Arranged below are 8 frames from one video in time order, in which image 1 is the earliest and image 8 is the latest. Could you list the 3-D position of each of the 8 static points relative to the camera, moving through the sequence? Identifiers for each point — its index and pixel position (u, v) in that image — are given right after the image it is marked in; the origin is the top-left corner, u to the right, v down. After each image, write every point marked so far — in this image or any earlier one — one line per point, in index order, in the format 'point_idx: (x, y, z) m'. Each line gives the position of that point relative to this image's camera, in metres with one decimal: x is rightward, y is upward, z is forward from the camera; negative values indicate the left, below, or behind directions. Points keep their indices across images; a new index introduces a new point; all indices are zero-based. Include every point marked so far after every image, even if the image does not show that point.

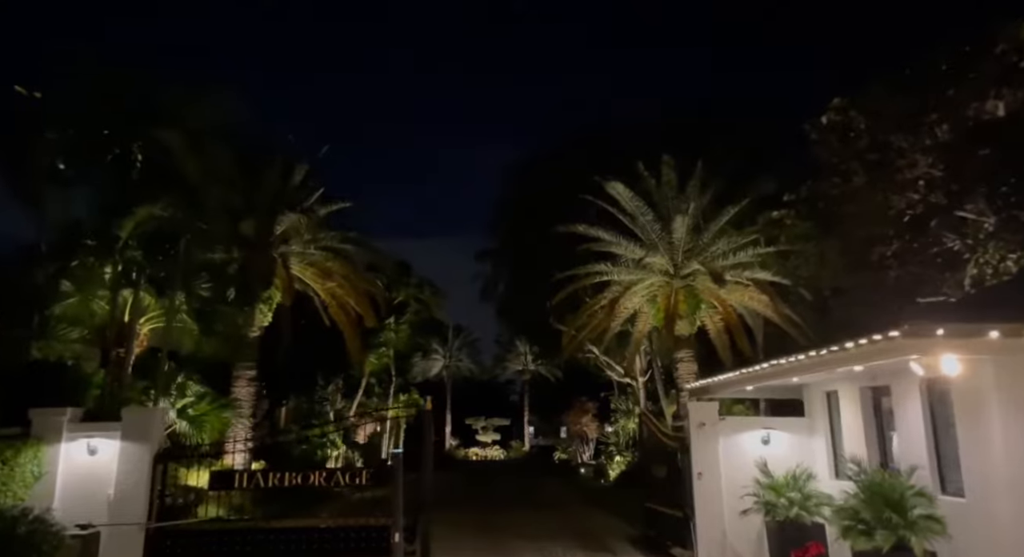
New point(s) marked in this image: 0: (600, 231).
0: (+2.3, +1.3, +18.1) m
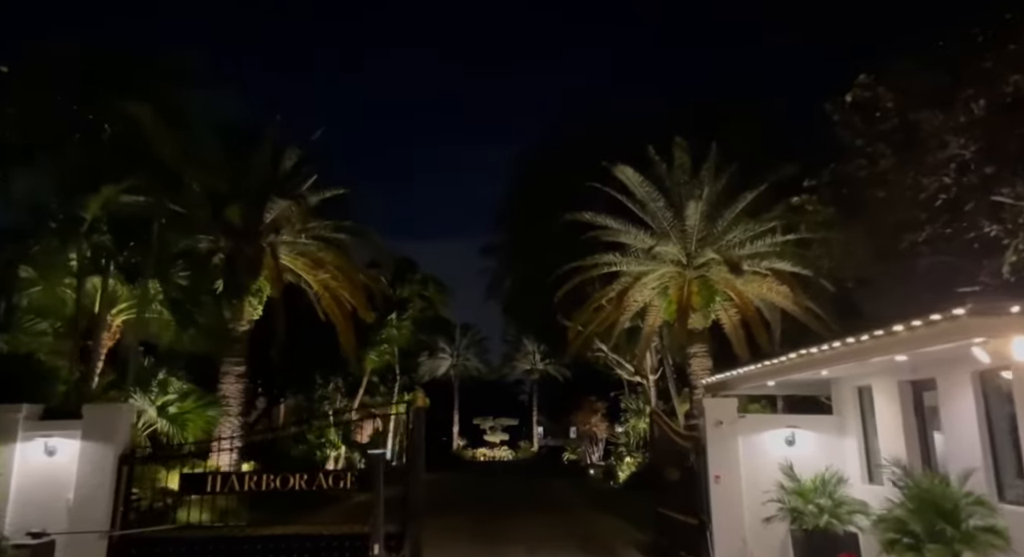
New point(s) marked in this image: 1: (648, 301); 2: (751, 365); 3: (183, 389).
0: (+2.4, +1.5, +17.1) m
1: (+3.7, -0.7, +17.9) m
2: (+3.7, -1.4, +10.4) m
3: (-7.6, -2.5, +15.2) m
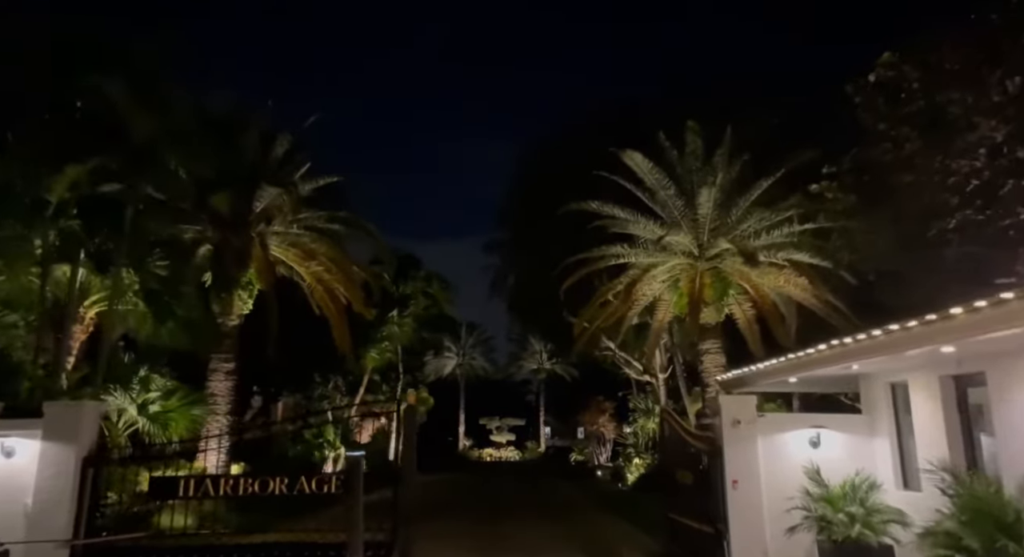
0: (+2.5, +1.7, +16.2) m
1: (+3.8, -0.5, +17.1) m
2: (+3.7, -1.2, +9.5) m
3: (-7.5, -2.3, +14.5) m
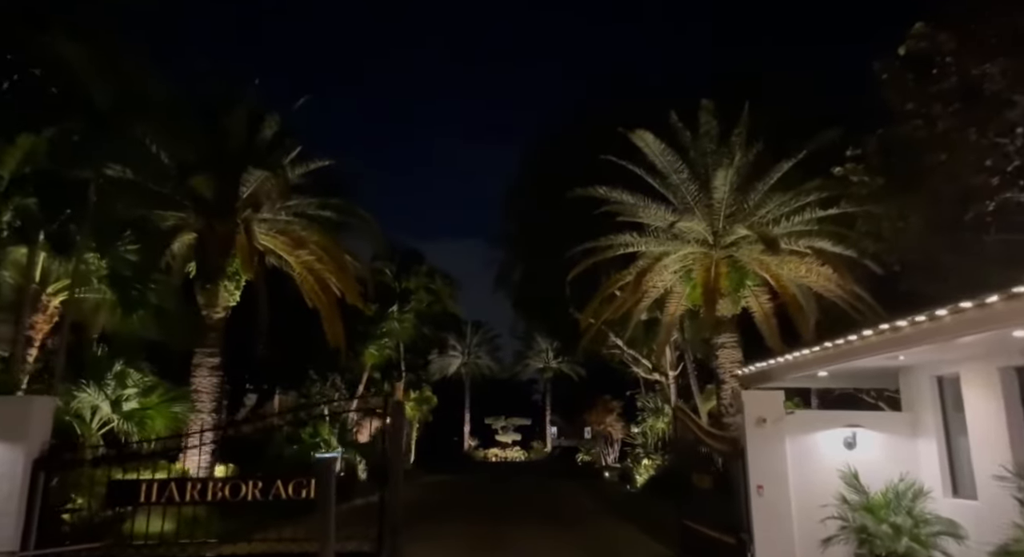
0: (+2.5, +2.0, +15.3) m
1: (+3.8, -0.2, +16.1) m
2: (+3.7, -0.9, +8.5) m
3: (-7.5, -2.1, +13.6) m
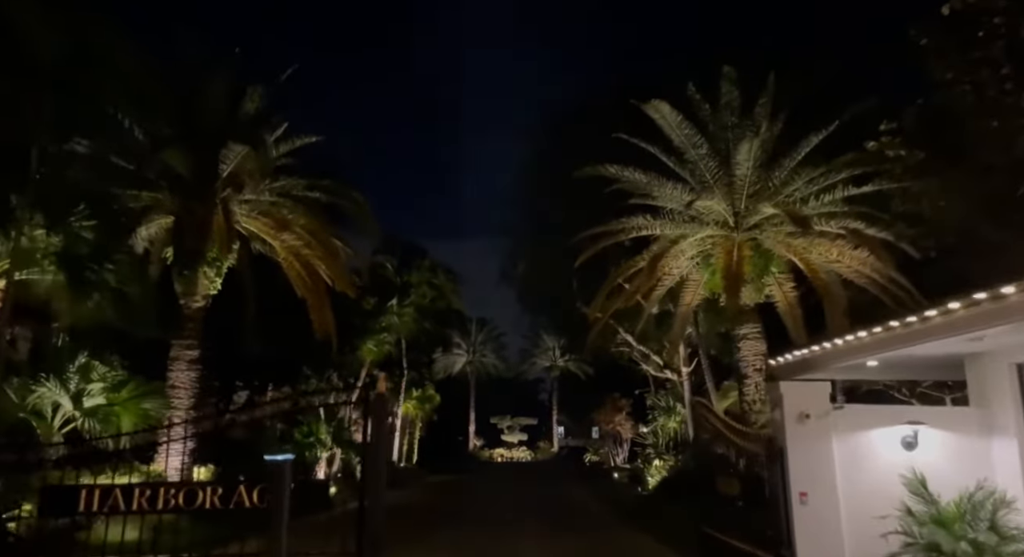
0: (+2.6, +2.3, +14.0) m
1: (+3.9, +0.1, +14.8) m
2: (+3.7, -0.6, +7.3) m
3: (-7.4, -1.8, +12.4) m
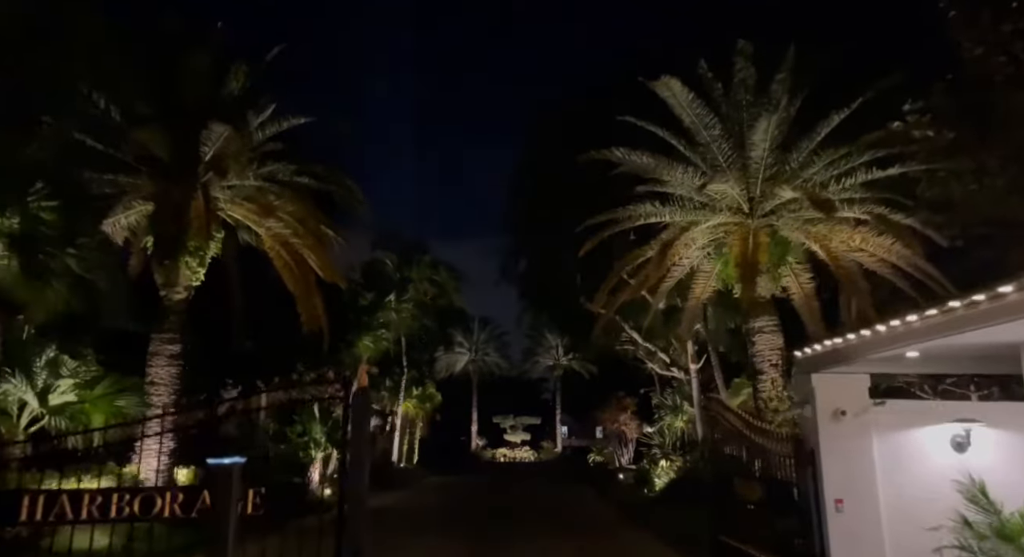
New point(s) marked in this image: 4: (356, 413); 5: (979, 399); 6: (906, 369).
0: (+2.6, +2.5, +13.2) m
1: (+3.9, +0.3, +14.0) m
2: (+3.7, -0.4, +6.5) m
3: (-7.4, -1.6, +11.7) m
4: (-1.7, -1.5, +7.3) m
5: (+5.5, -1.4, +7.7) m
6: (+4.4, -1.0, +7.5) m
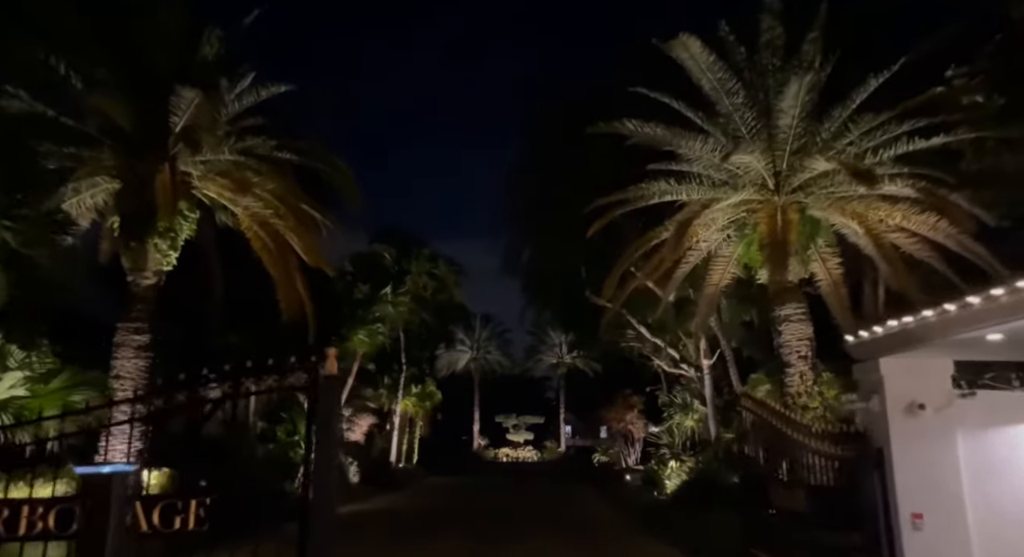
0: (+2.6, +2.8, +12.0) m
1: (+3.9, +0.6, +12.8) m
2: (+3.7, -0.1, +5.3) m
3: (-7.4, -1.3, +10.5) m
4: (-1.7, -1.2, +6.2) m
5: (+5.5, -1.1, +6.4) m
6: (+4.4, -0.7, +6.3) m
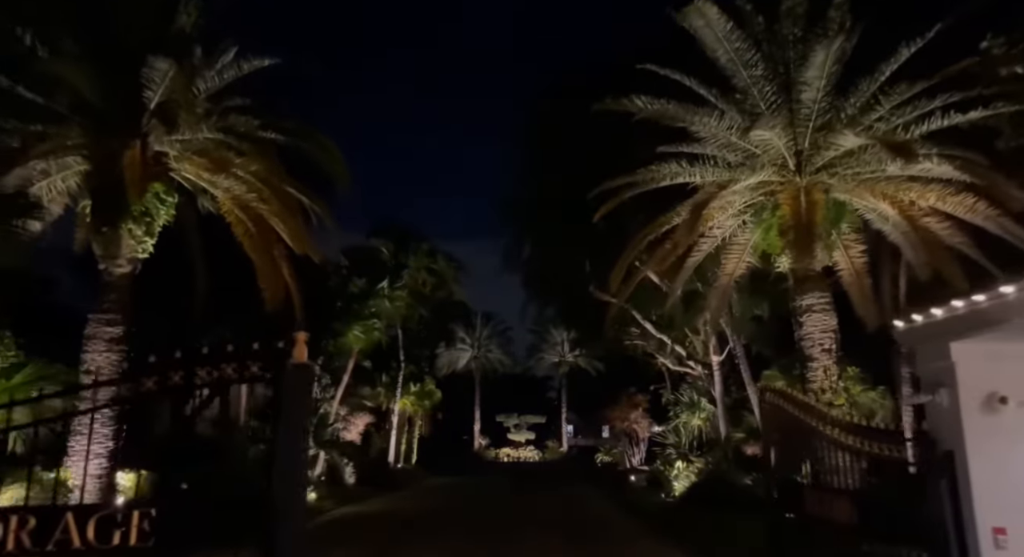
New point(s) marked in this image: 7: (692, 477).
0: (+2.6, +3.0, +11.1) m
1: (+4.0, +0.8, +11.9) m
2: (+3.7, +0.1, +4.4) m
3: (-7.4, -1.1, +9.7) m
4: (-1.7, -1.0, +5.3) m
5: (+5.5, -0.9, +5.6) m
6: (+4.4, -0.5, +5.4) m
7: (+5.4, -5.9, +19.7) m
